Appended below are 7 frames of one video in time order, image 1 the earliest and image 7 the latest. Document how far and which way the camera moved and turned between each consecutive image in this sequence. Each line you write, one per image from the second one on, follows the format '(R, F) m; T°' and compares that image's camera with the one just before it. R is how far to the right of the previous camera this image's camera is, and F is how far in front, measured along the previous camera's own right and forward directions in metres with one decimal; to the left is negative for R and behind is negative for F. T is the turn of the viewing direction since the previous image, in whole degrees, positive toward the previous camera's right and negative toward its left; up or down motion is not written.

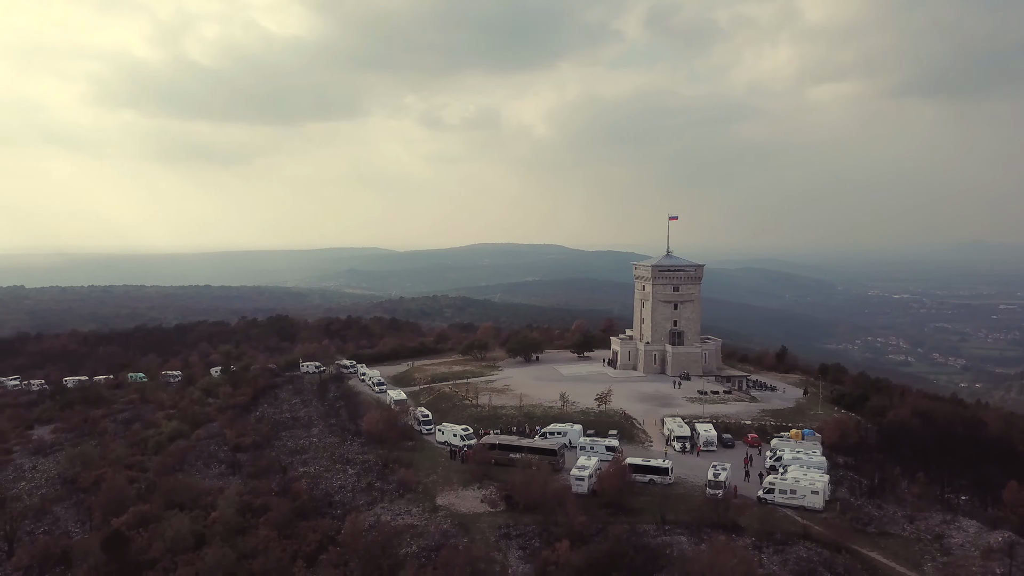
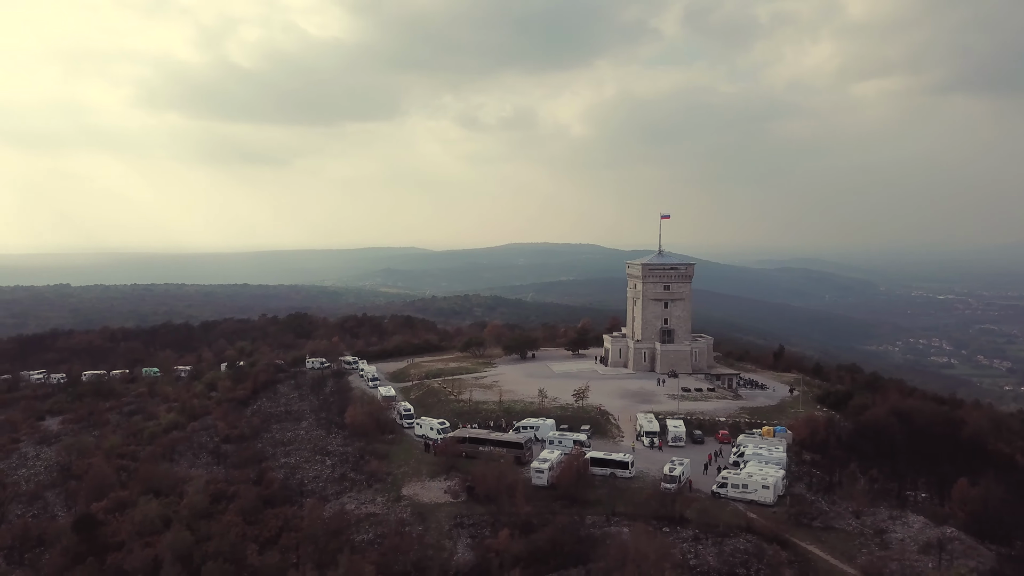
(+2.4, -0.6) m; -3°
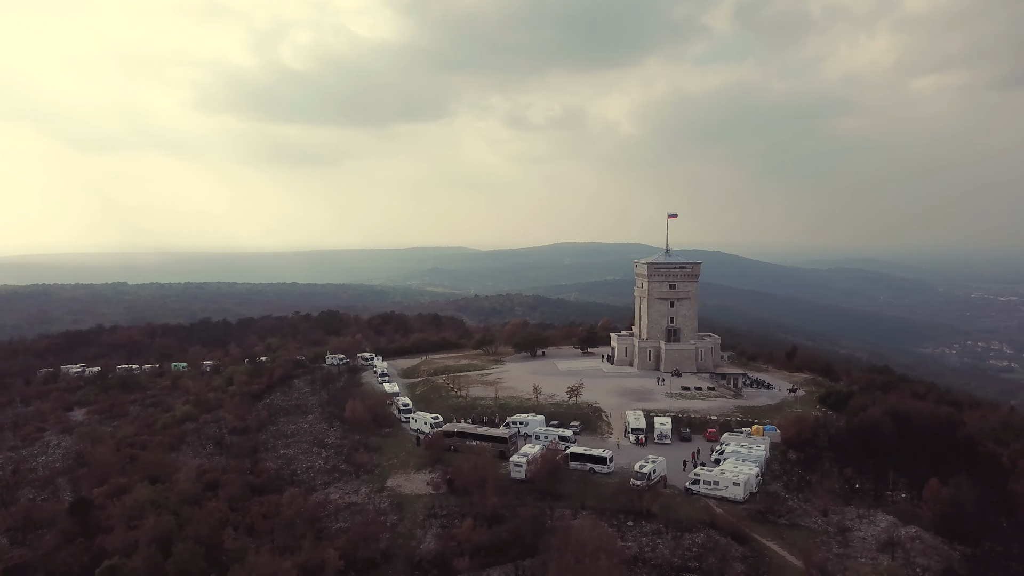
(+2.2, -0.5) m; -3°
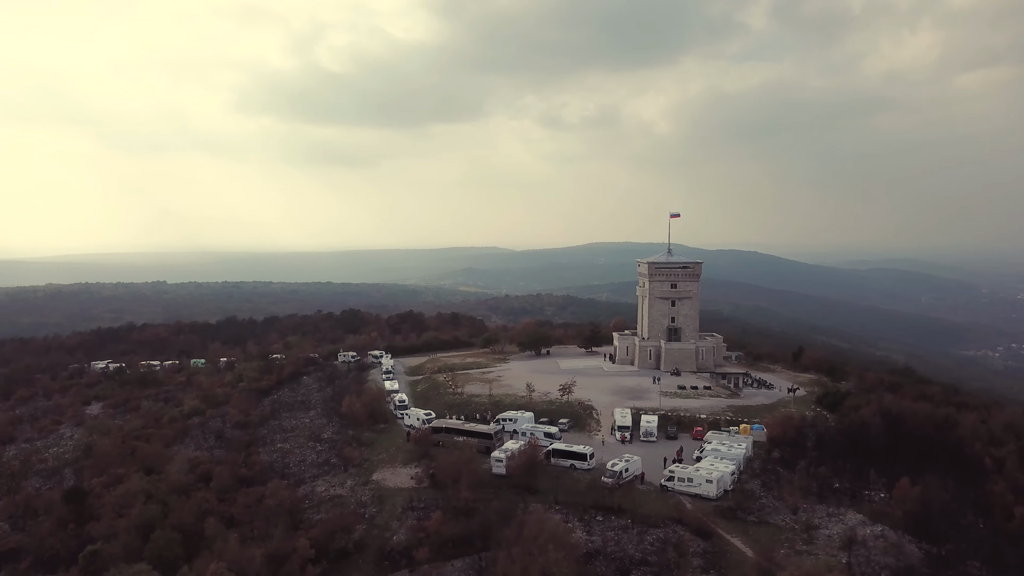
(+1.8, -0.4) m; -2°
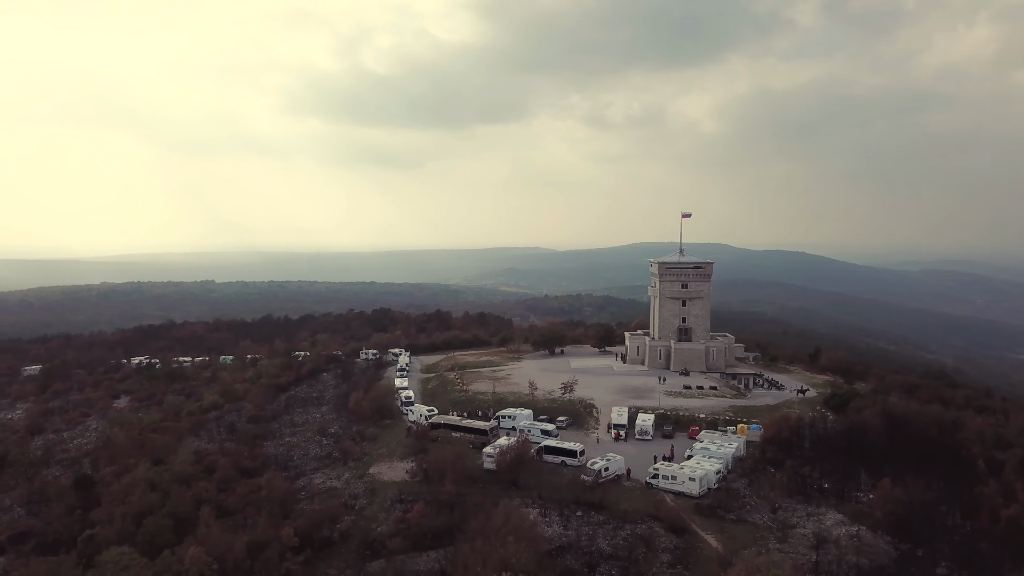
(+1.8, -0.4) m; -3°
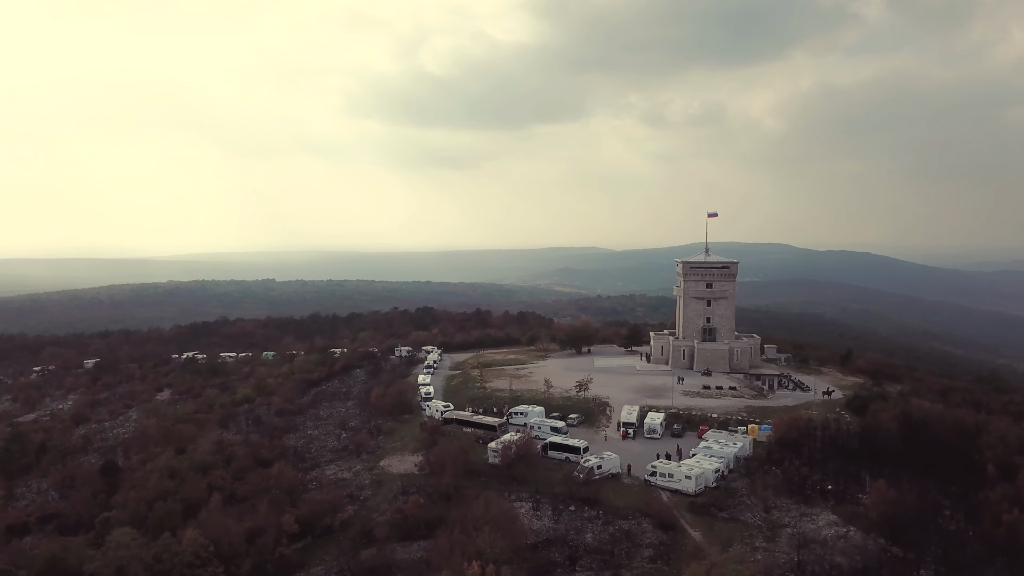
(+1.8, -0.4) m; -4°
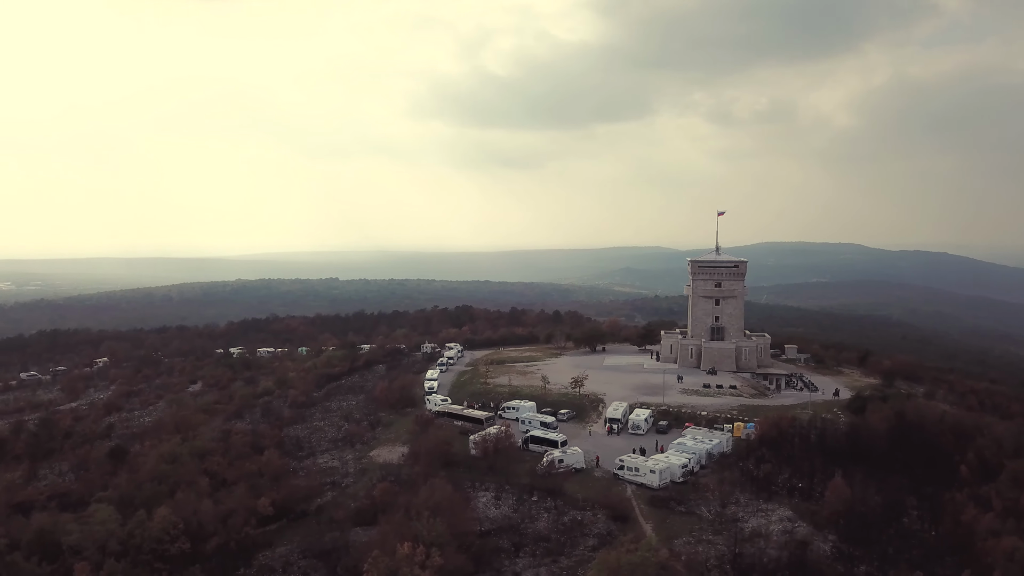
(+2.9, -0.7) m; -4°
